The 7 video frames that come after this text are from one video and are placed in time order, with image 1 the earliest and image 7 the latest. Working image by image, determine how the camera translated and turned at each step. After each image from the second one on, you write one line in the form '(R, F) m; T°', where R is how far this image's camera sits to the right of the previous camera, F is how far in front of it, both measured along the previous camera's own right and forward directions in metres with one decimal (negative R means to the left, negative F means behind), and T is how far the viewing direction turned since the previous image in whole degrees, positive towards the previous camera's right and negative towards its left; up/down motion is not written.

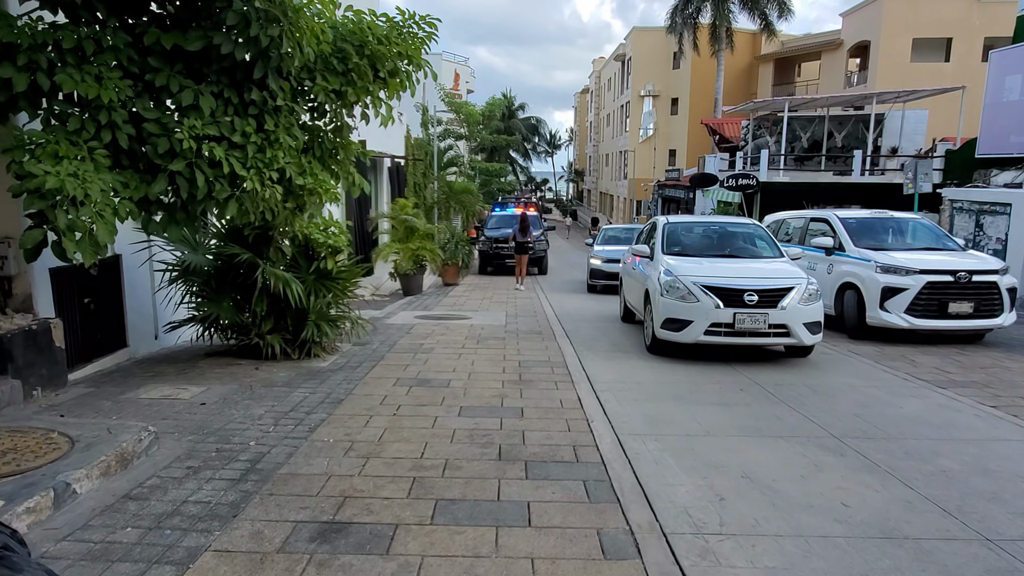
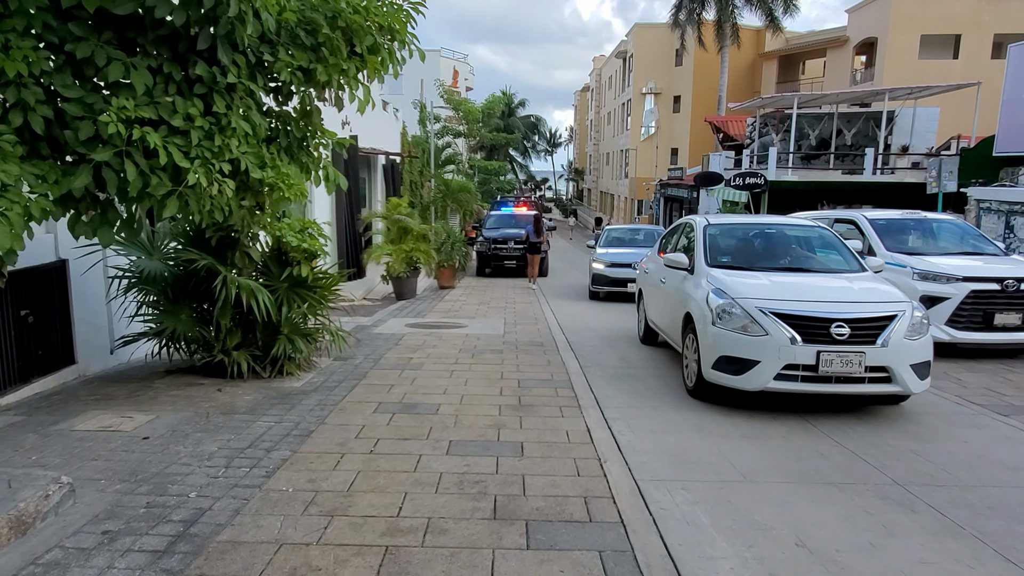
(0.0, +0.9) m; 0°
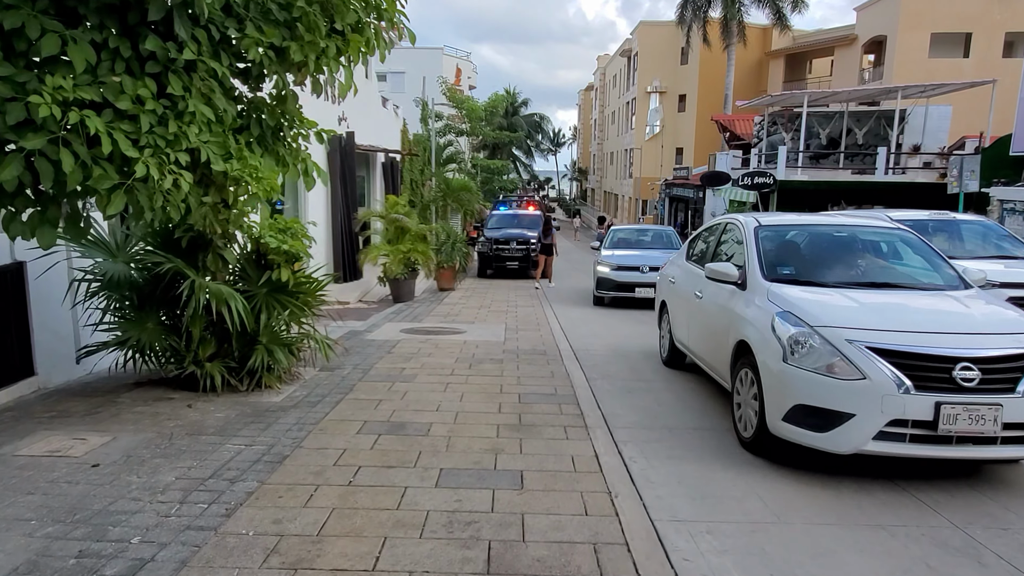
(0.0, +0.6) m; 0°
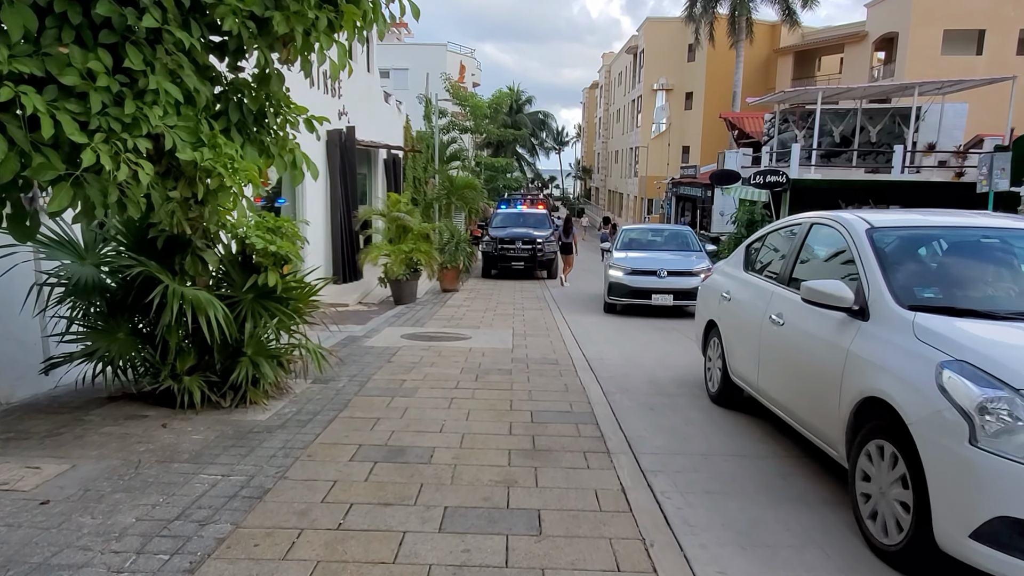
(-0.1, +0.6) m; 0°
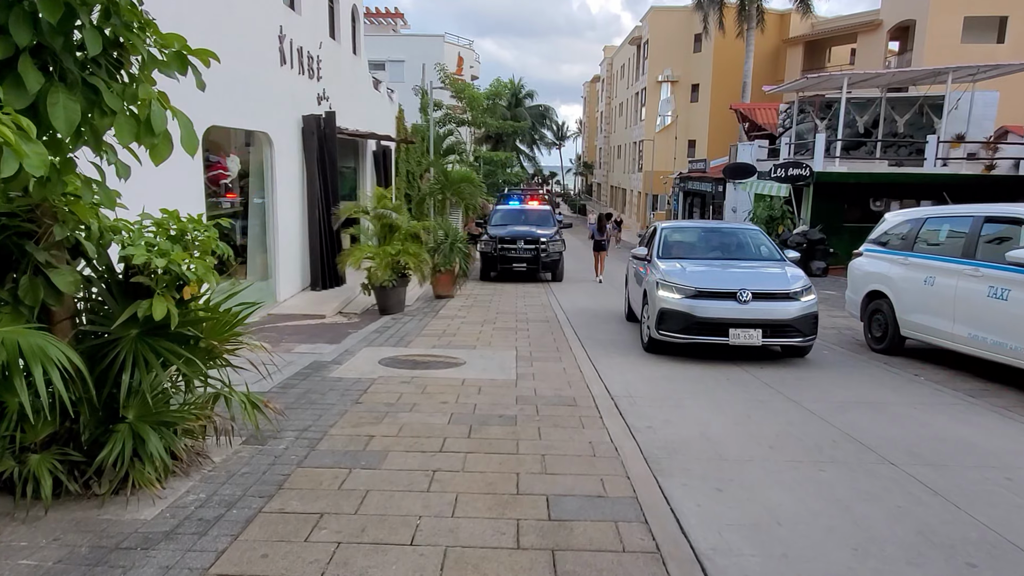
(0.0, +1.8) m; 0°
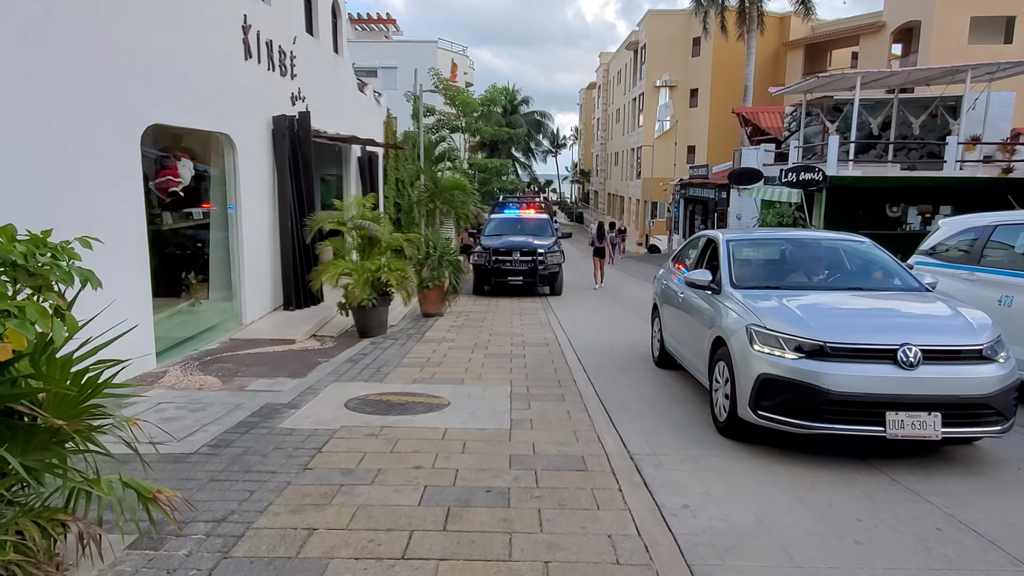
(0.0, +1.3) m; 0°
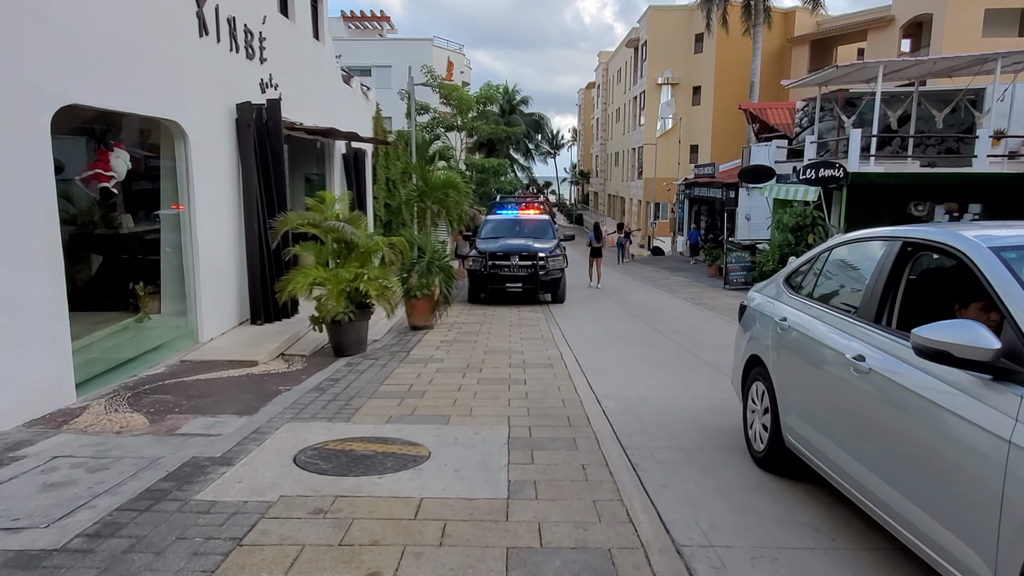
(0.0, +1.5) m; 0°
